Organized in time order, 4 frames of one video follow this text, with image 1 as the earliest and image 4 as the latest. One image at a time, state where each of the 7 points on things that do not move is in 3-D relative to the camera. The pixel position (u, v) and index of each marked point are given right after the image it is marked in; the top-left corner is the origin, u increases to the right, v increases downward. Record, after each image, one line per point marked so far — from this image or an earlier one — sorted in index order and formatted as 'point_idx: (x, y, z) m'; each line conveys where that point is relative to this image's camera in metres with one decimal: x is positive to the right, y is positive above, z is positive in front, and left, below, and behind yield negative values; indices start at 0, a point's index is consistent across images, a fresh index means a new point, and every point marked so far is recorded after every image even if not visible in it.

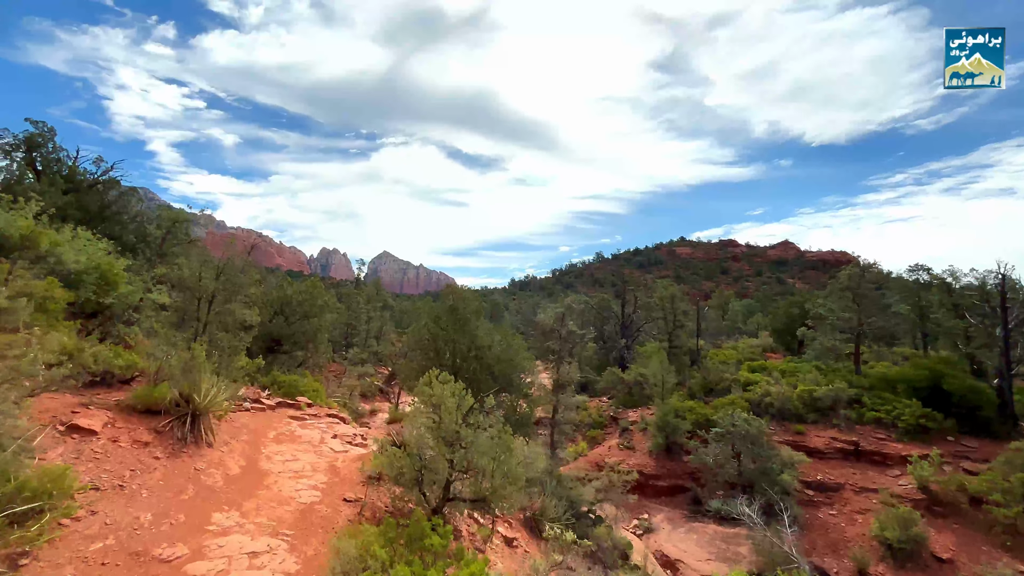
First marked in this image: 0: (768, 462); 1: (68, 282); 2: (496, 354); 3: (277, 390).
0: (+9.3, -6.4, +16.5) m
1: (-7.8, +0.1, +7.9) m
2: (-0.5, -2.0, +13.9) m
3: (-6.7, -3.0, +13.0) m
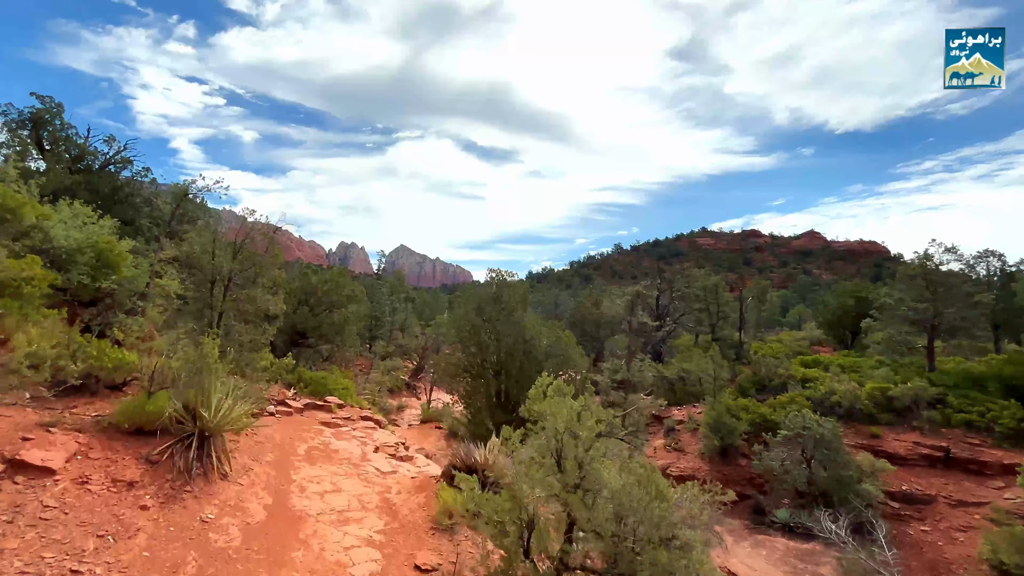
0: (+10.8, -5.9, +14.7) m
1: (-6.6, +0.4, +6.6) m
2: (+0.9, -1.7, +12.3) m
3: (-5.4, -2.6, +11.7) m
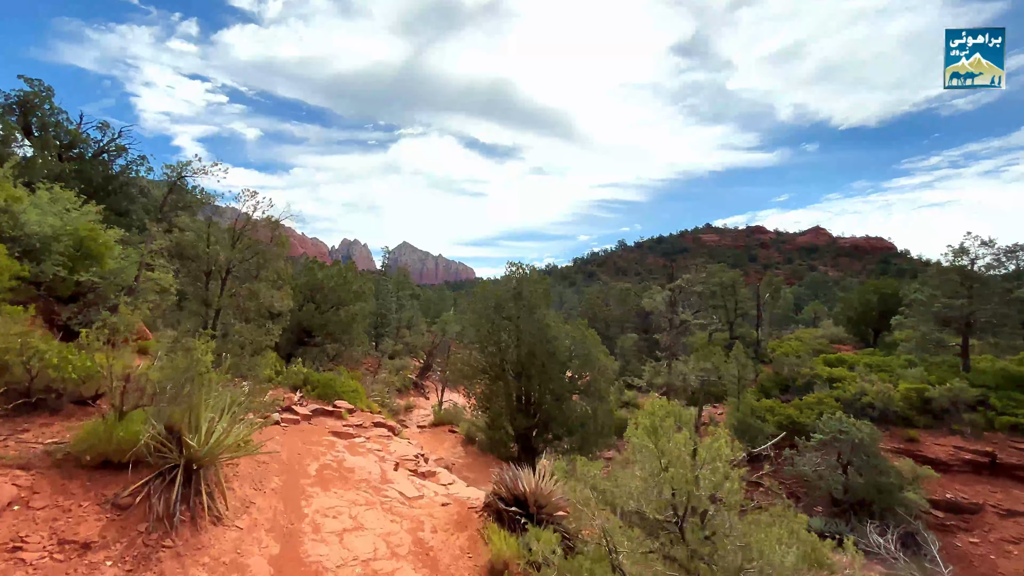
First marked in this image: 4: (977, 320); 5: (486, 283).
0: (+11.4, -5.8, +13.8) m
1: (-6.1, +0.5, +5.8) m
2: (+1.5, -1.5, +11.4) m
3: (-4.8, -2.5, +10.9) m
4: (+20.0, -1.4, +19.4) m
5: (-0.7, +0.1, +12.2) m
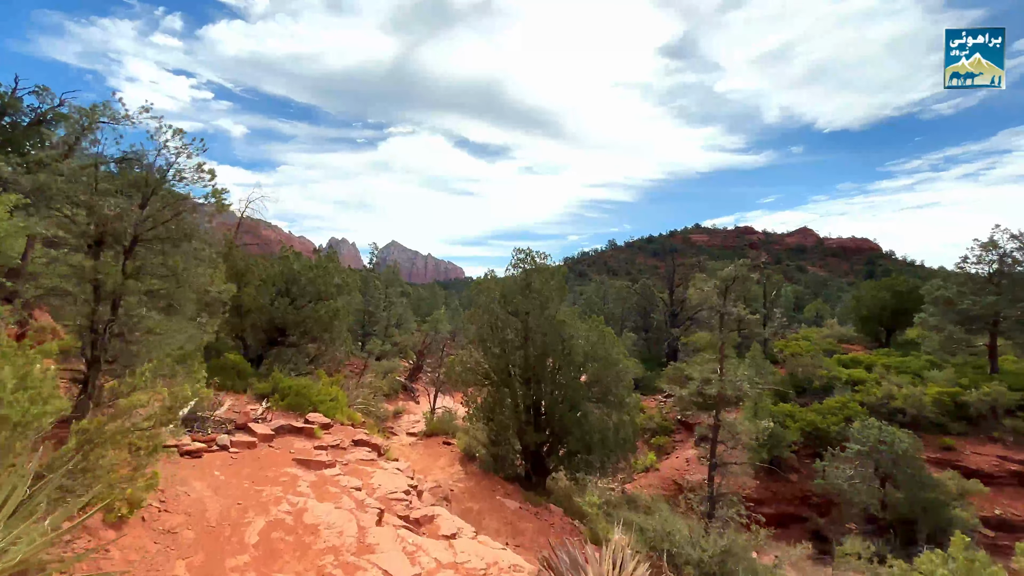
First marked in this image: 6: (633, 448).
0: (+11.5, -5.6, +12.4) m
1: (-5.8, +0.7, +4.0) m
2: (+1.6, -1.3, +9.8) m
3: (-4.6, -2.3, +9.1) m
4: (+19.9, -1.2, +18.2) m
5: (-0.6, +0.3, +10.5) m
6: (+2.7, -3.6, +10.1) m
